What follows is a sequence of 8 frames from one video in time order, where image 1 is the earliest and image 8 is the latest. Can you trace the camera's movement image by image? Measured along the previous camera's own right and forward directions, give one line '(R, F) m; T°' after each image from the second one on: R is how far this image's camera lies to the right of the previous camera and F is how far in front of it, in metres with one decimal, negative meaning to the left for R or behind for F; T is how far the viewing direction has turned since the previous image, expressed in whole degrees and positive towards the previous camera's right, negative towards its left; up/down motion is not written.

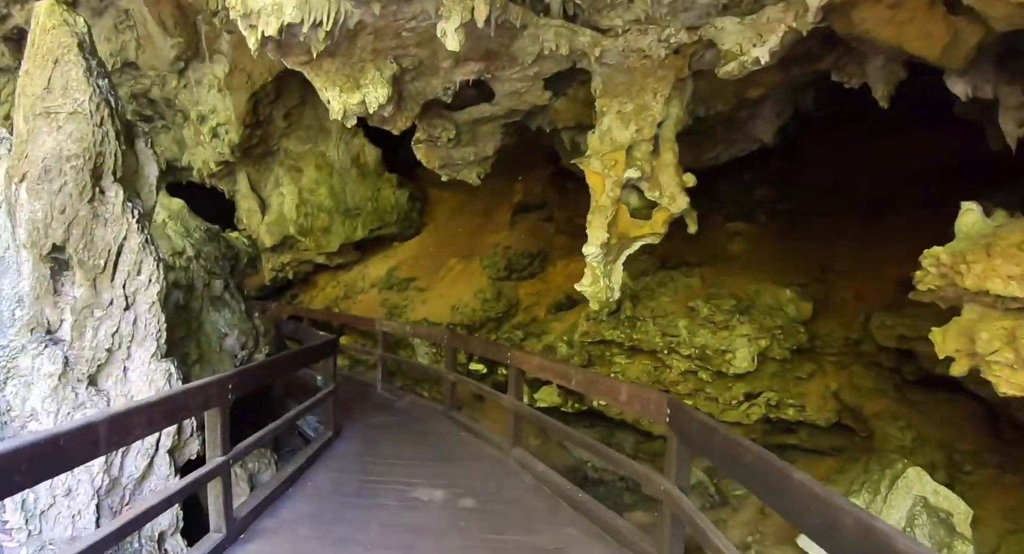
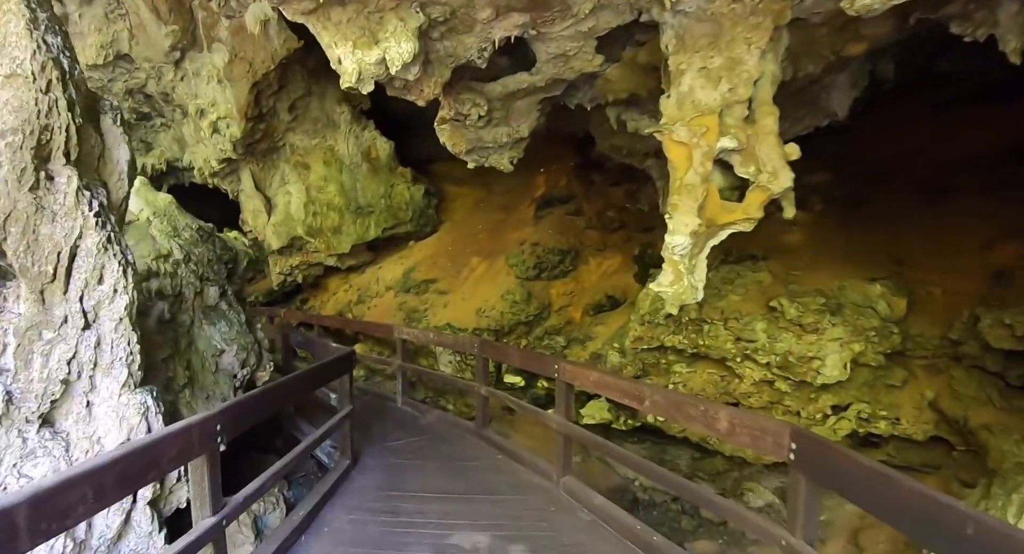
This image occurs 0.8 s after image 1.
(-0.3, +0.7) m; -1°
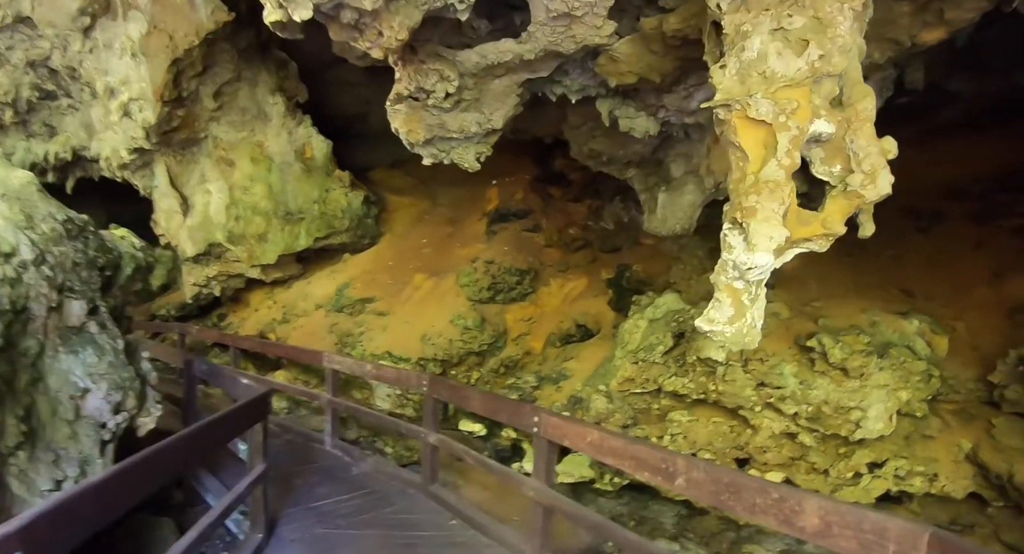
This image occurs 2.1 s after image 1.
(-0.2, +0.9) m; +6°
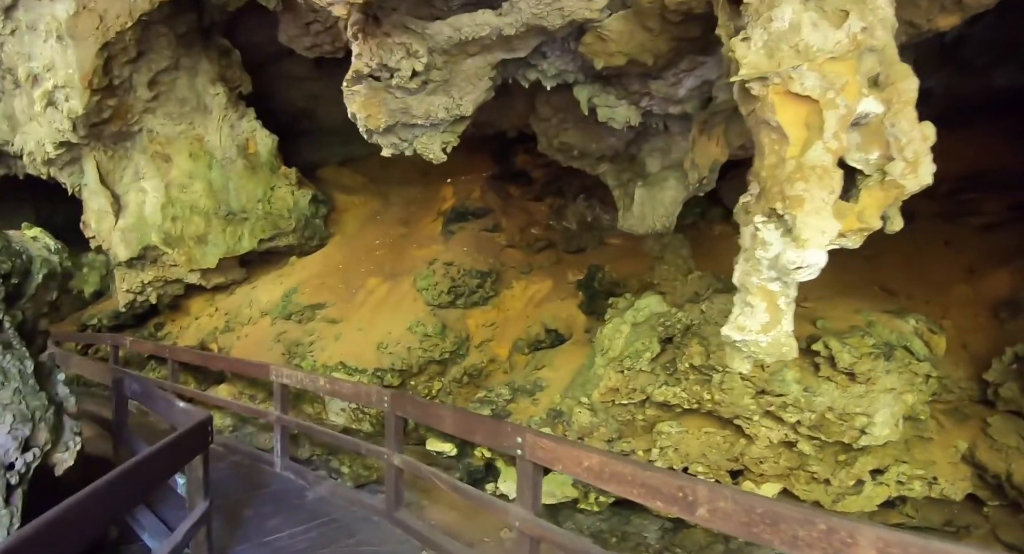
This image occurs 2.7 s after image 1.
(-0.1, +0.4) m; +5°
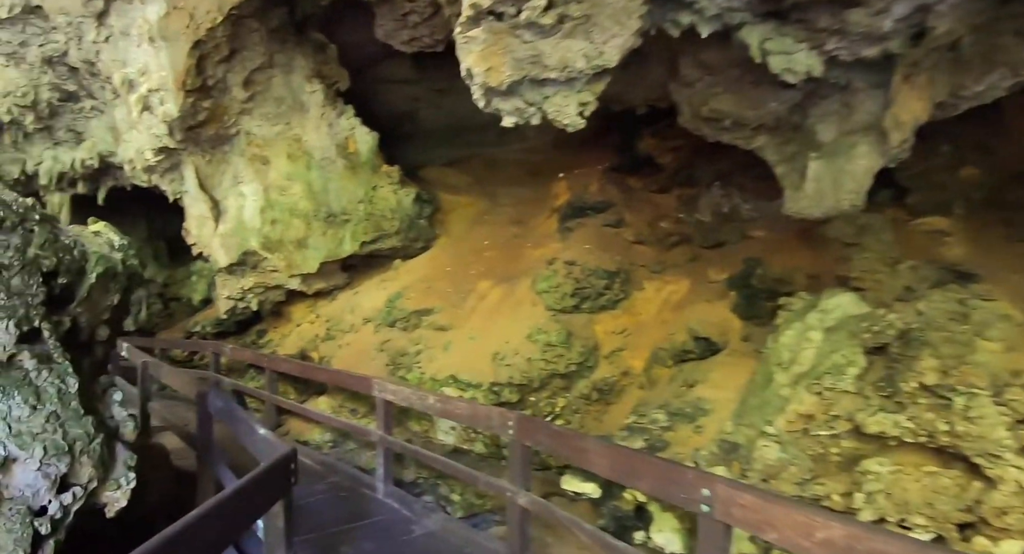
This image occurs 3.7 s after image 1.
(-0.3, +0.7) m; -9°
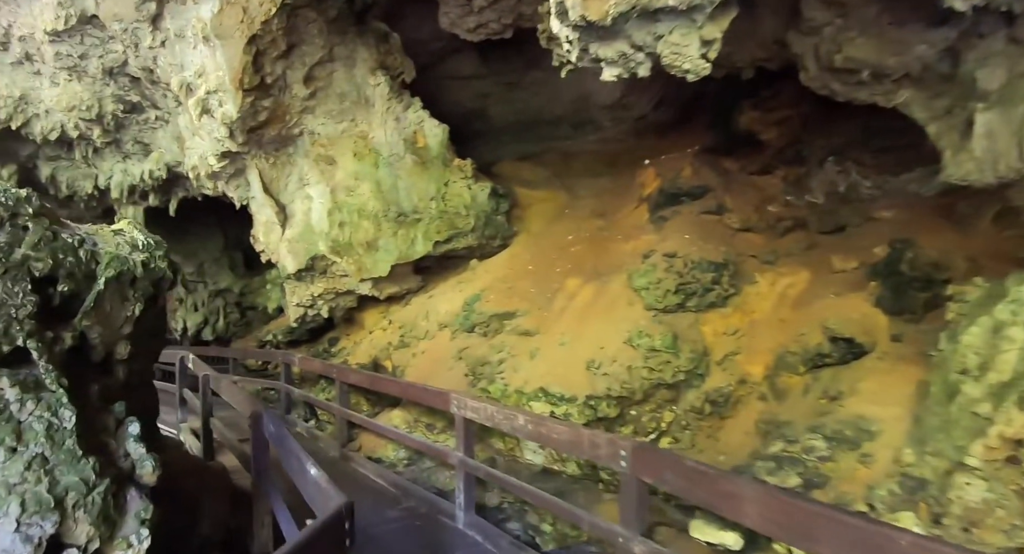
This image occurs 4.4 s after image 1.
(-0.1, +0.5) m; -7°
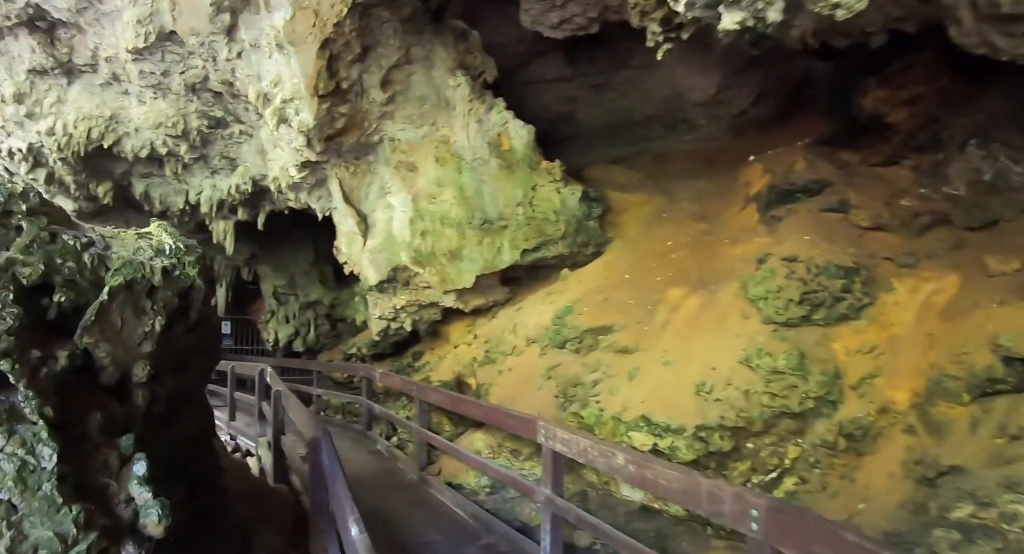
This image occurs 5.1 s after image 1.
(0.0, +0.3) m; -9°
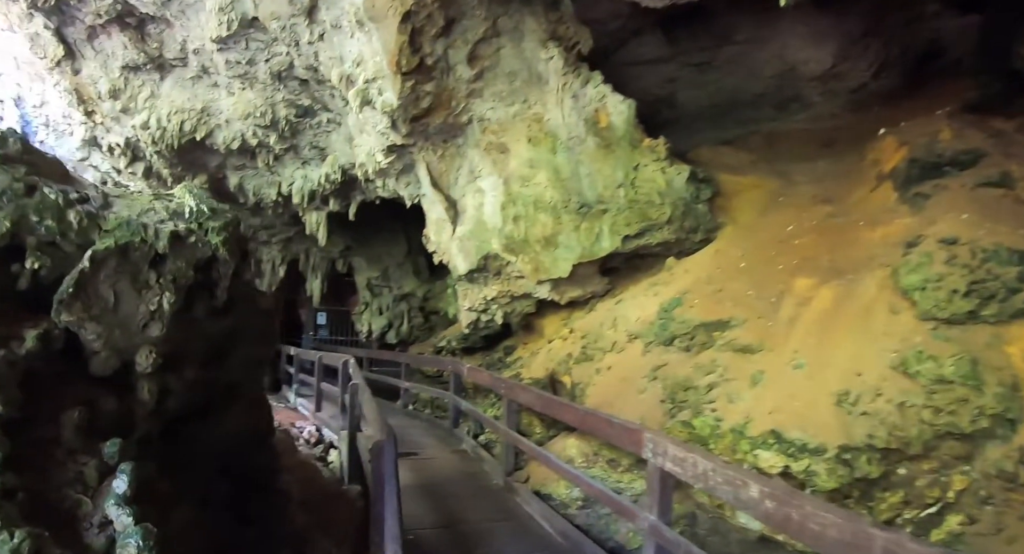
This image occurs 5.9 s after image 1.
(0.0, +0.3) m; -10°
